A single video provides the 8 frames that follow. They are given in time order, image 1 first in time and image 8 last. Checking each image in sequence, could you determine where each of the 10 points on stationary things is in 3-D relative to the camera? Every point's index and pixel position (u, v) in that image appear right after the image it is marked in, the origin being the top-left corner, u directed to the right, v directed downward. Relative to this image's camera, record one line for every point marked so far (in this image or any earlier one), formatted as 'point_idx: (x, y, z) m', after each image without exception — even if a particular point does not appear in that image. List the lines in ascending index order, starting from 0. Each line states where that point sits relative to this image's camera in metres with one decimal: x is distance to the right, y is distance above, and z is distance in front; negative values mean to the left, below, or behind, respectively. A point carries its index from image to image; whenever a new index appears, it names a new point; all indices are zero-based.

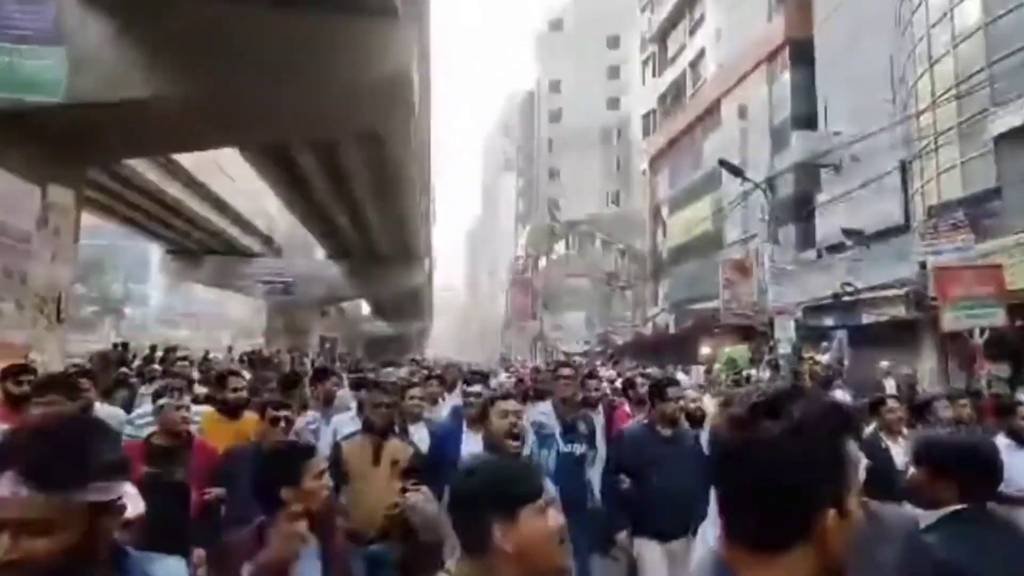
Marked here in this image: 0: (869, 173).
0: (+7.0, +2.4, +18.9) m
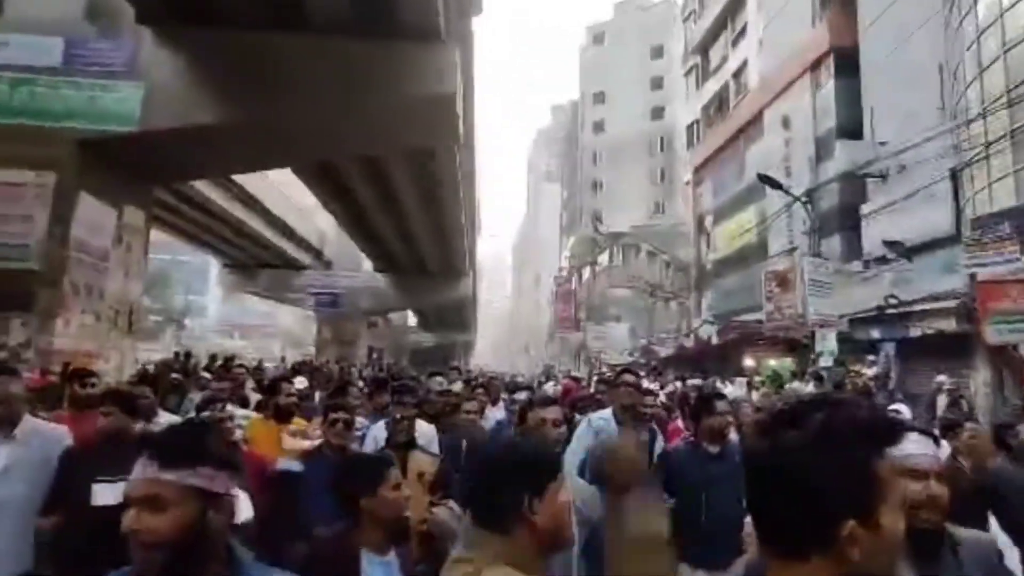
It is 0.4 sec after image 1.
0: (+7.9, +2.1, +19.2) m
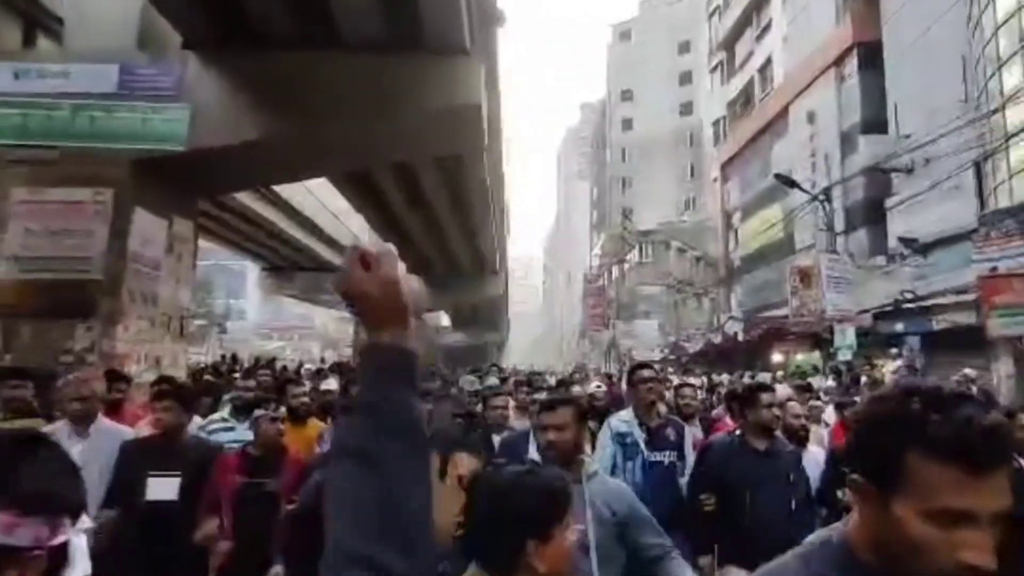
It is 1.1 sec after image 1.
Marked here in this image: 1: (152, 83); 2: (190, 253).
0: (+8.4, +2.3, +19.7) m
1: (-5.2, +3.0, +14.4) m
2: (-6.0, +0.6, +17.8) m
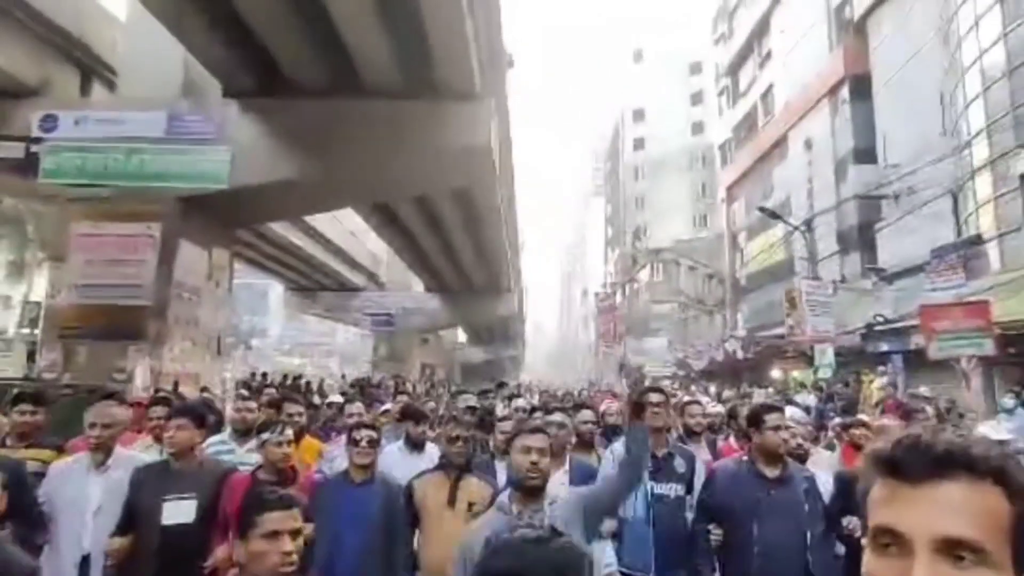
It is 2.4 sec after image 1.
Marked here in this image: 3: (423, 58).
0: (+8.6, +1.8, +21.1) m
1: (-5.1, +2.6, +16.0) m
2: (-5.8, +0.2, +19.4) m
3: (-1.6, +3.9, +17.6) m
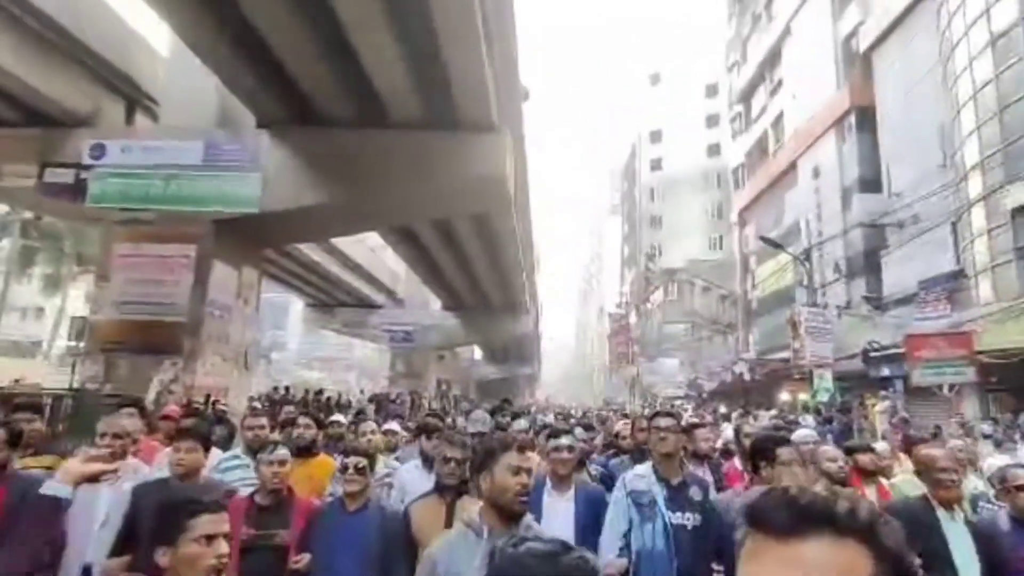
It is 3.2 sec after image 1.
0: (+9.0, +1.3, +21.8) m
1: (-4.8, +2.3, +17.0) m
2: (-5.5, -0.2, +20.3) m
3: (-1.3, +3.5, +18.5) m
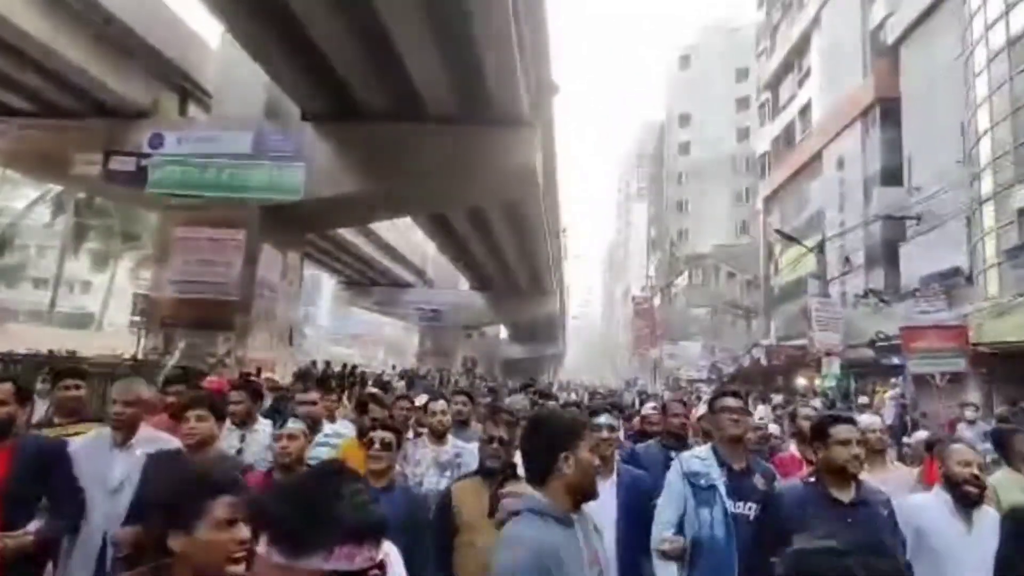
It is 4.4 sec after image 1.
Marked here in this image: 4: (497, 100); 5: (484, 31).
0: (+9.6, +1.4, +22.7) m
1: (-4.2, +2.6, +18.2) m
2: (-4.9, +0.2, +21.6) m
3: (-0.6, +3.8, +19.6) m
4: (-0.2, +3.6, +19.3) m
5: (-0.4, +4.2, +16.5) m
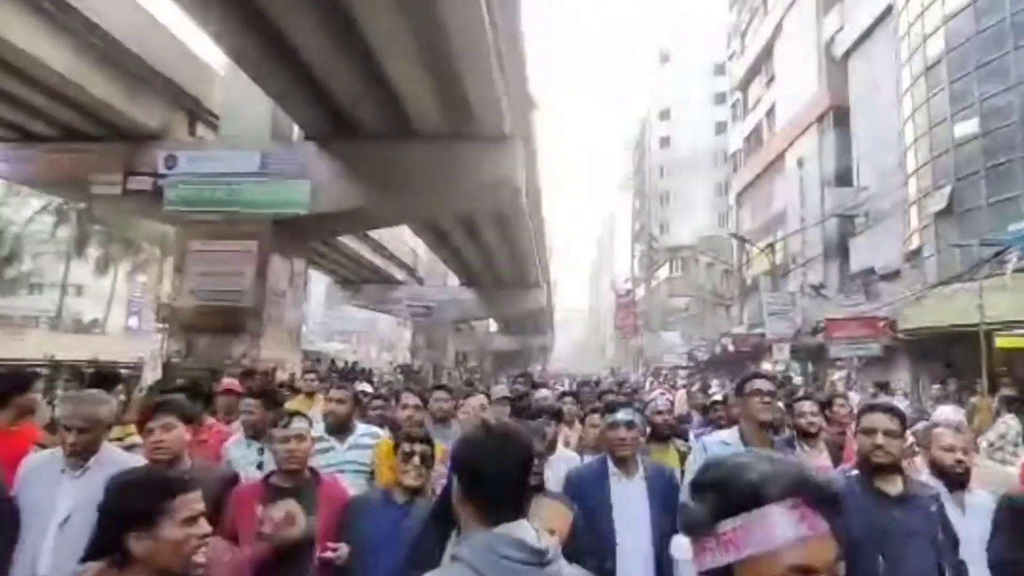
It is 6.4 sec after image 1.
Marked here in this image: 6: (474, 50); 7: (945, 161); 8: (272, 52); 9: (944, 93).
0: (+9.2, +1.7, +24.9) m
1: (-4.6, +2.5, +20.3) m
2: (-5.2, +0.1, +23.7) m
3: (-1.1, +3.7, +21.8) m
4: (-0.6, +3.6, +21.4) m
5: (-0.8, +4.2, +18.6) m
6: (-0.7, +4.3, +18.0) m
7: (+8.5, +2.5, +19.7) m
8: (-4.6, +4.5, +19.2) m
9: (+8.5, +3.8, +19.7) m
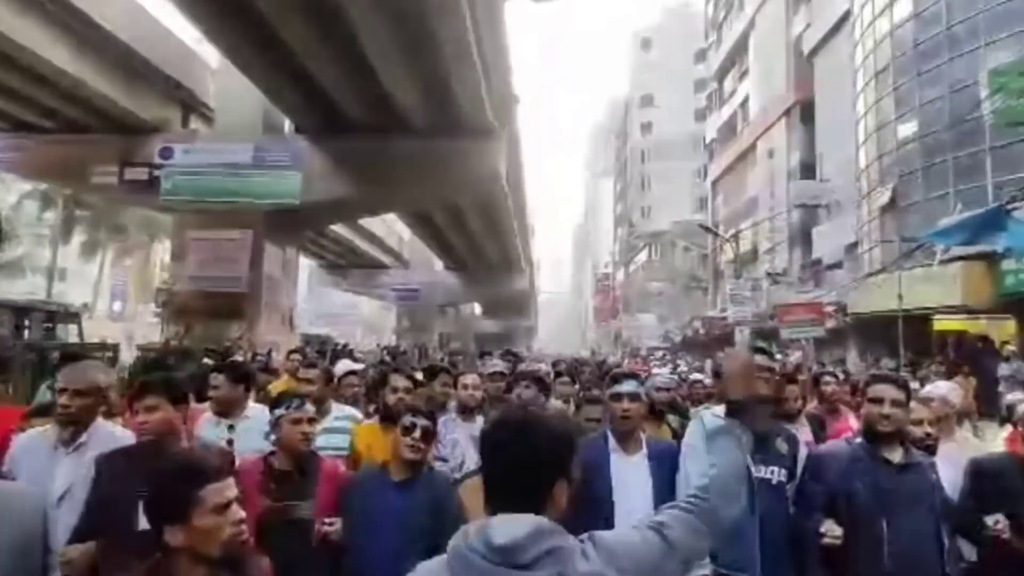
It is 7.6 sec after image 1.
0: (+8.7, +2.0, +26.4) m
1: (-5.0, +2.8, +21.5) m
2: (-5.7, +0.5, +25.0) m
3: (-1.5, +4.1, +23.0) m
4: (-1.1, +3.9, +22.7) m
5: (-1.2, +4.4, +19.8) m
6: (-1.1, +4.5, +19.3) m
7: (+8.1, +2.8, +21.1) m
8: (-5.0, +4.8, +20.4) m
9: (+8.1, +4.1, +21.1) m
